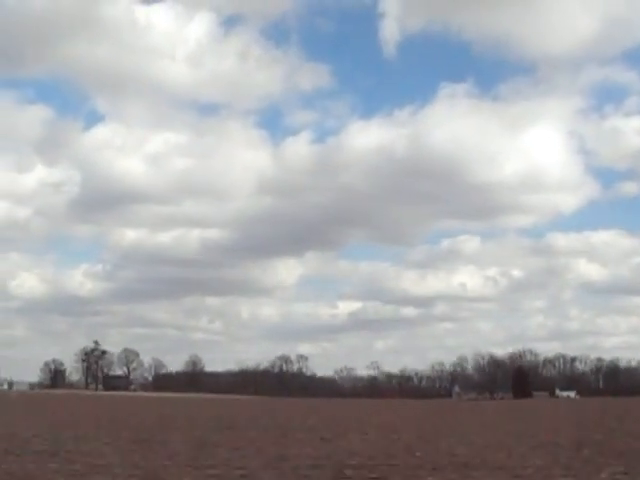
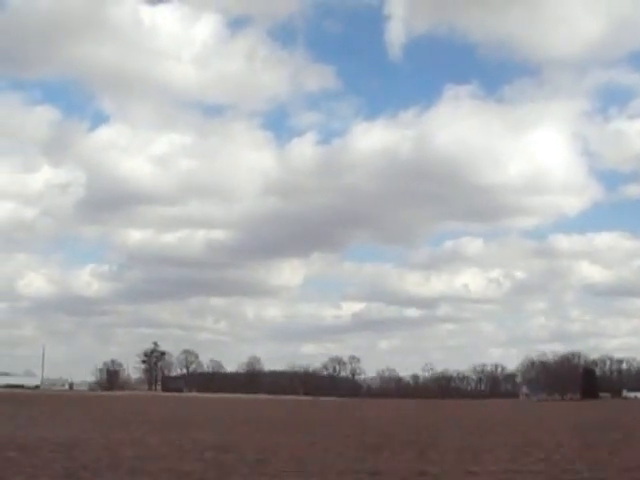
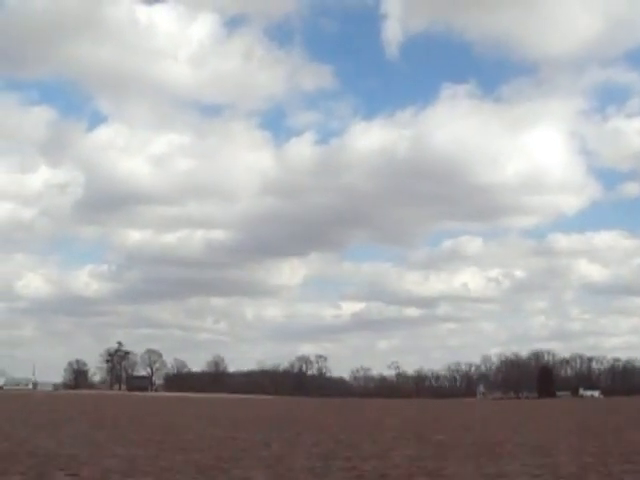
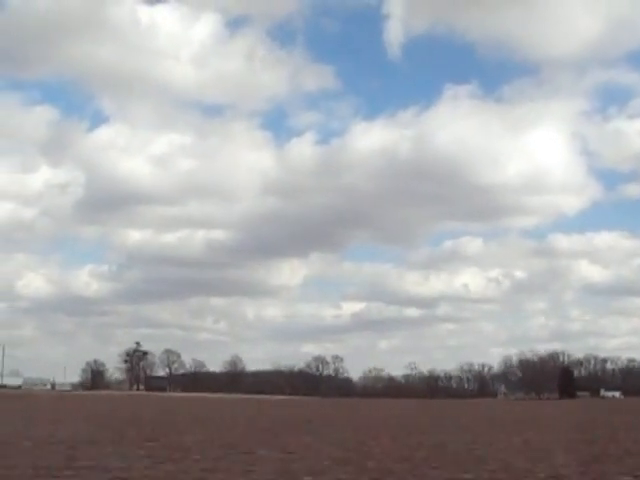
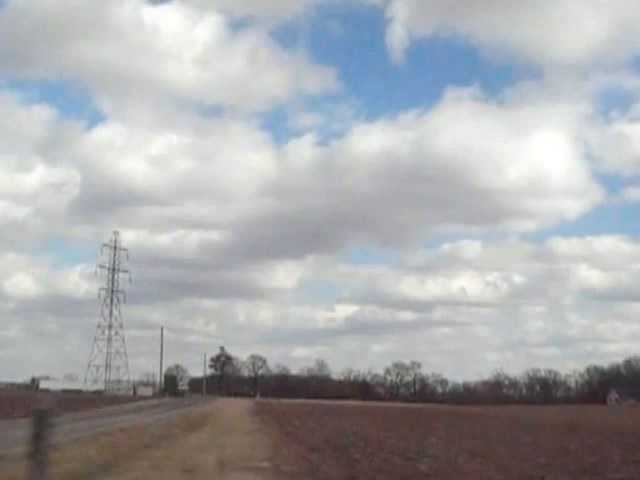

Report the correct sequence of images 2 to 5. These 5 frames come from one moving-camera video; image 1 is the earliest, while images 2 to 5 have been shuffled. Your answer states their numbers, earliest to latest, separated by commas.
3, 4, 2, 5
